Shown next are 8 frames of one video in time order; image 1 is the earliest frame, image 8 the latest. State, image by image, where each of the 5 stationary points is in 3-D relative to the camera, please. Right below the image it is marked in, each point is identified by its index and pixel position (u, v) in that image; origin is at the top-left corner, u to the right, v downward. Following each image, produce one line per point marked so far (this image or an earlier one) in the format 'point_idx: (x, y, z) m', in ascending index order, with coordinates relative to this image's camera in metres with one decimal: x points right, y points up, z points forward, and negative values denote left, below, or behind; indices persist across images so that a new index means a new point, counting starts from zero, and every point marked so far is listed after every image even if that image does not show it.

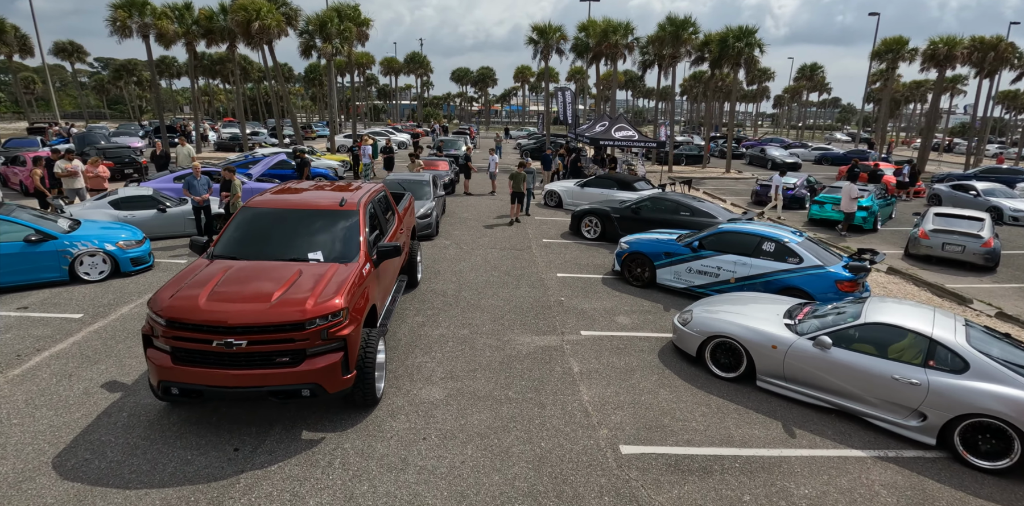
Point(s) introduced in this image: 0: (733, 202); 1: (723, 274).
0: (+8.7, +2.0, +19.1) m
1: (+3.6, -0.4, +8.4) m
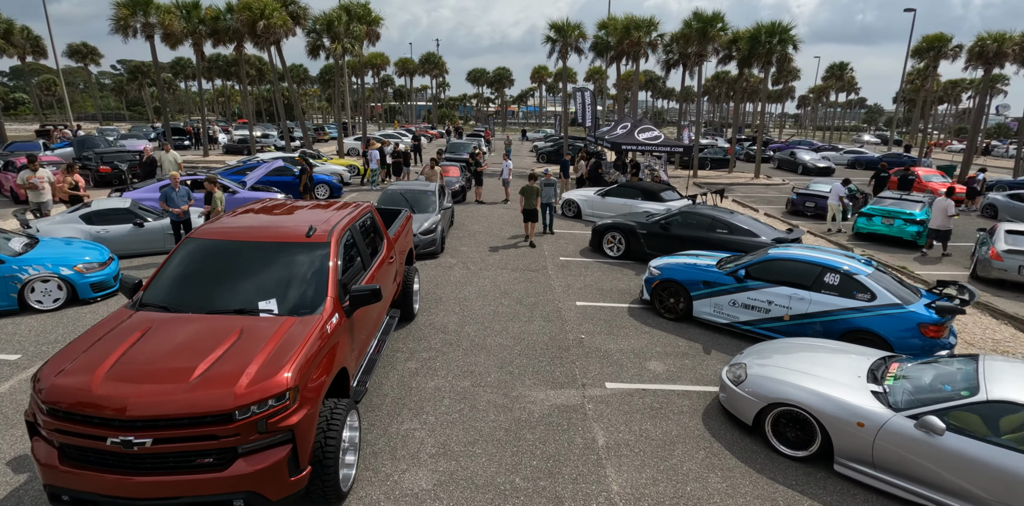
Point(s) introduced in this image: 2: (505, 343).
0: (+9.2, +1.4, +17.6) m
1: (+3.8, -0.8, +7.1) m
2: (-0.1, -1.3, +6.8) m
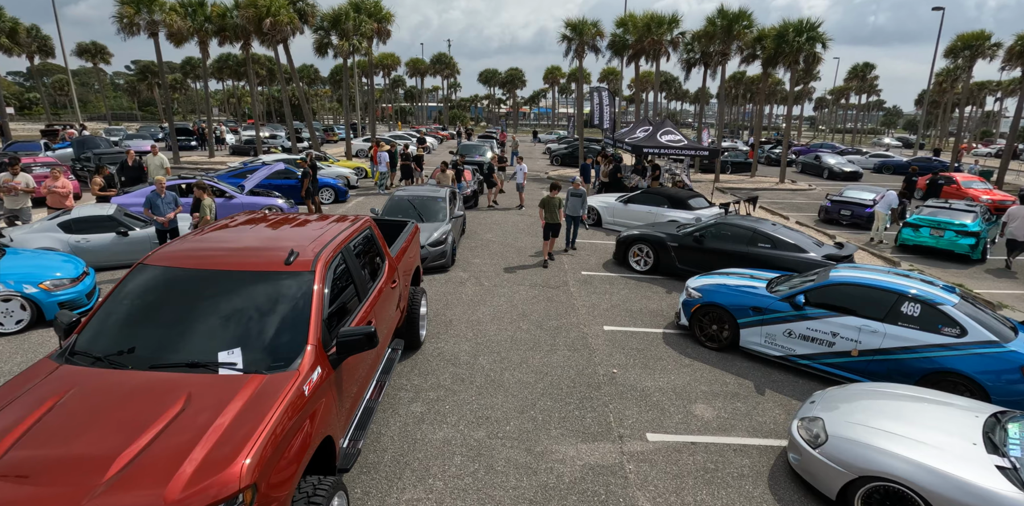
0: (+9.7, +1.1, +16.5) m
1: (+4.1, -1.1, +6.1) m
2: (+0.2, -1.5, +5.9) m
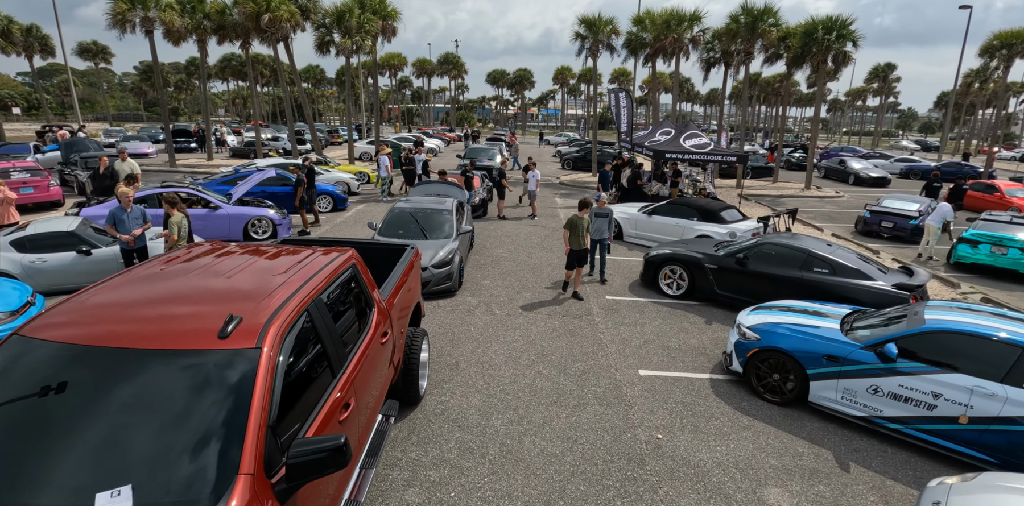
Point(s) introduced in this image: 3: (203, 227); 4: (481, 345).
0: (+10.0, +0.6, +15.2) m
1: (+4.3, -1.5, +4.8) m
2: (+0.4, -1.9, +4.7) m
3: (-6.8, +0.6, +10.7) m
4: (-0.4, -1.3, +6.7) m
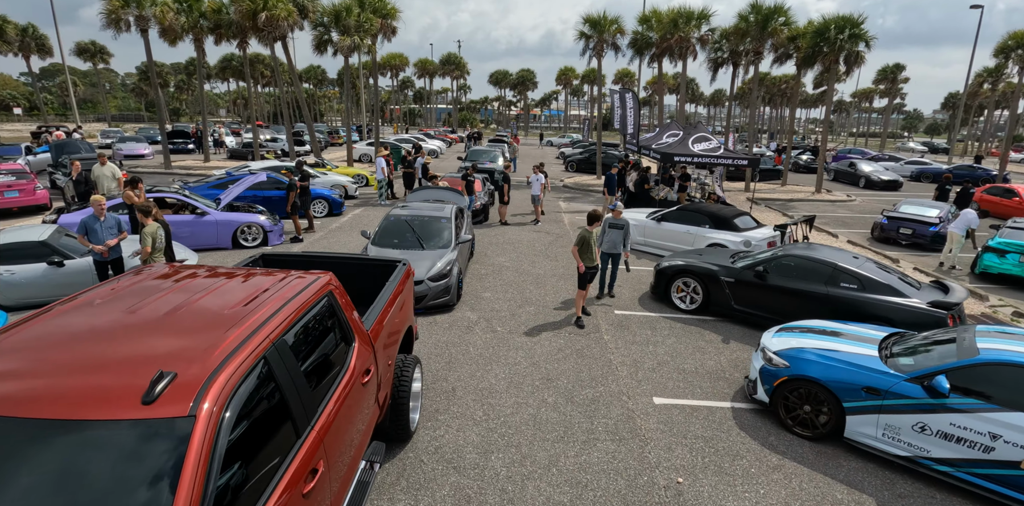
0: (+10.1, +0.4, +14.6) m
1: (+4.3, -1.7, +4.3) m
2: (+0.4, -2.1, +4.2) m
3: (-6.7, +0.4, +10.2) m
4: (-0.4, -1.4, +6.1) m
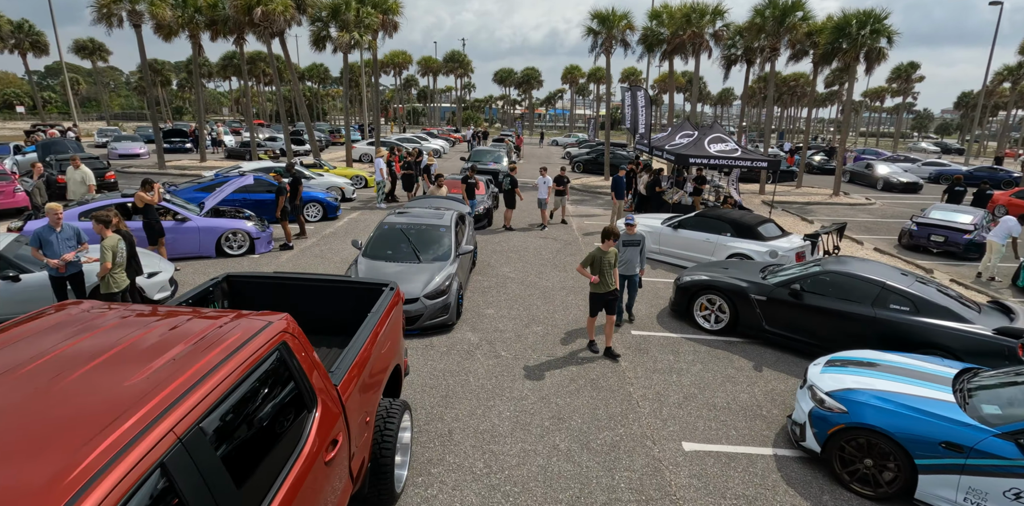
0: (+10.2, +0.2, +13.7) m
1: (+4.4, -2.0, +3.4) m
2: (+0.4, -2.3, +3.4) m
3: (-6.6, +0.2, +9.4) m
4: (-0.3, -1.6, +5.3) m
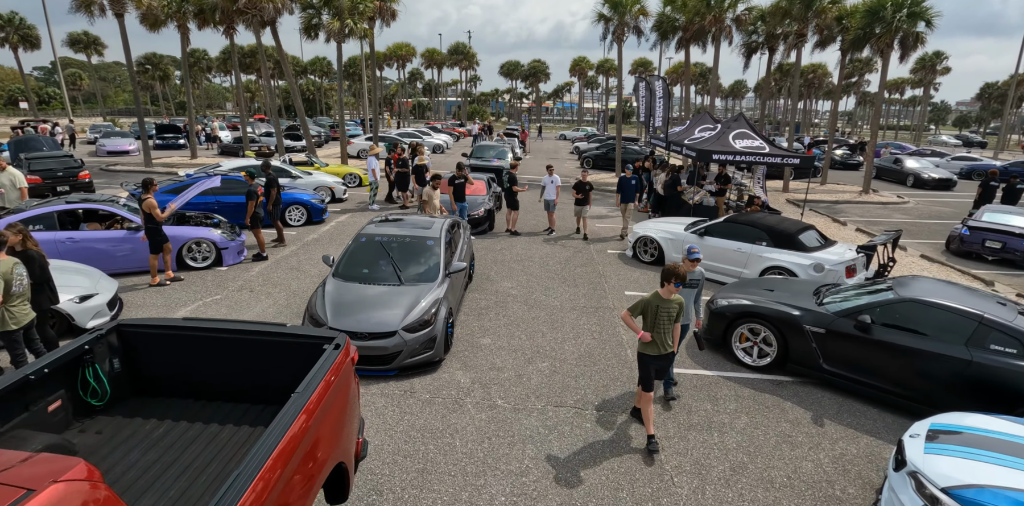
0: (+10.3, 0.0, +12.3) m
1: (+4.3, -2.2, +2.1) m
2: (+0.4, -2.6, +2.1) m
3: (-6.6, 0.0, +8.2) m
4: (-0.4, -1.9, +4.1) m
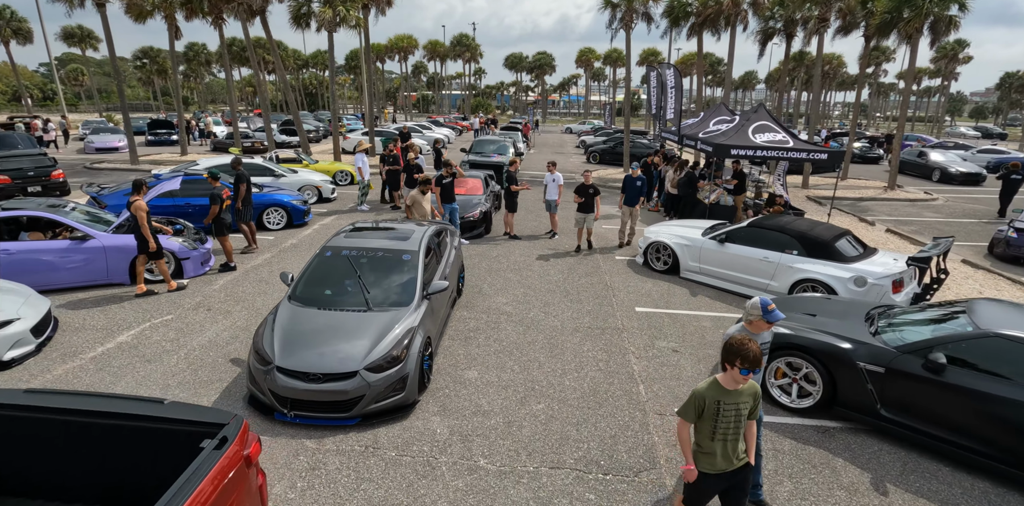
0: (+10.3, -0.1, +11.1) m
1: (+4.1, -2.5, +1.1) m
2: (+0.2, -2.9, +1.1) m
3: (-6.7, -0.2, +7.3) m
4: (-0.5, -2.1, +3.1) m
